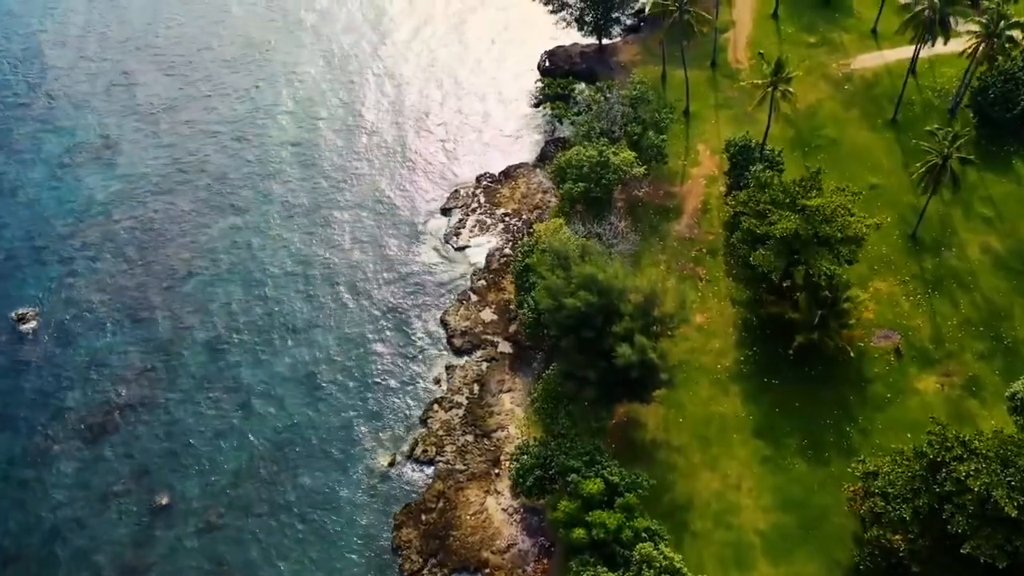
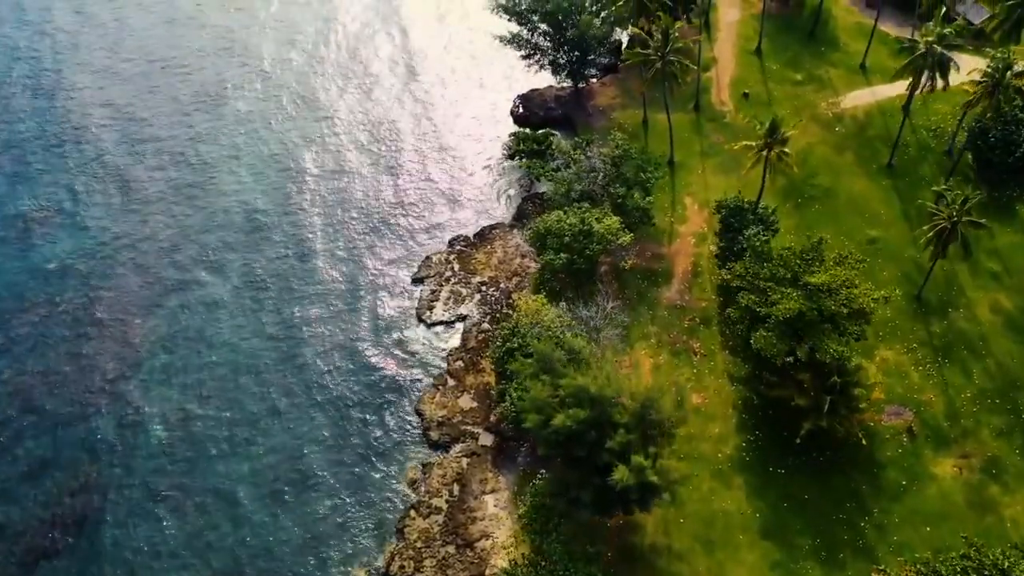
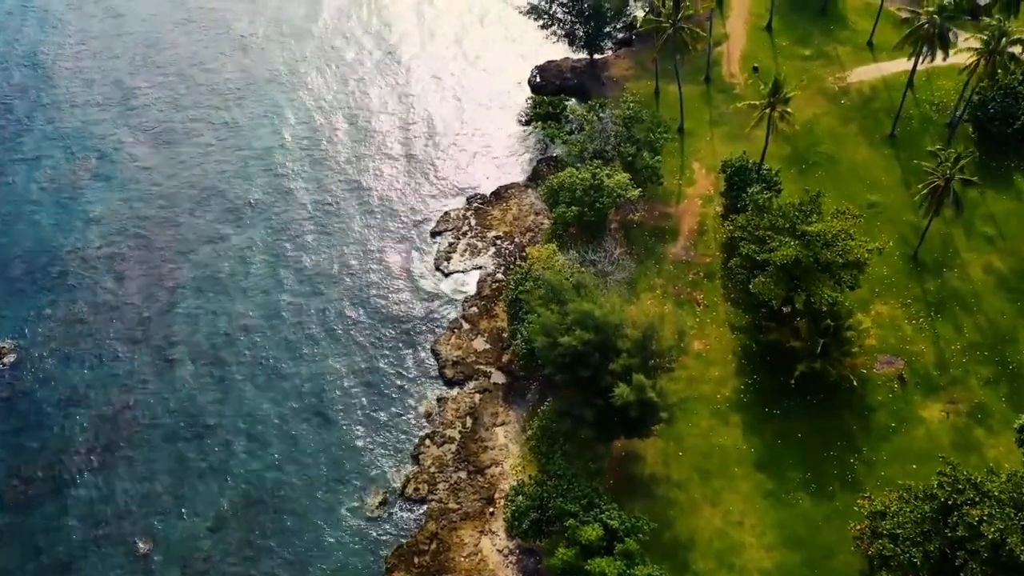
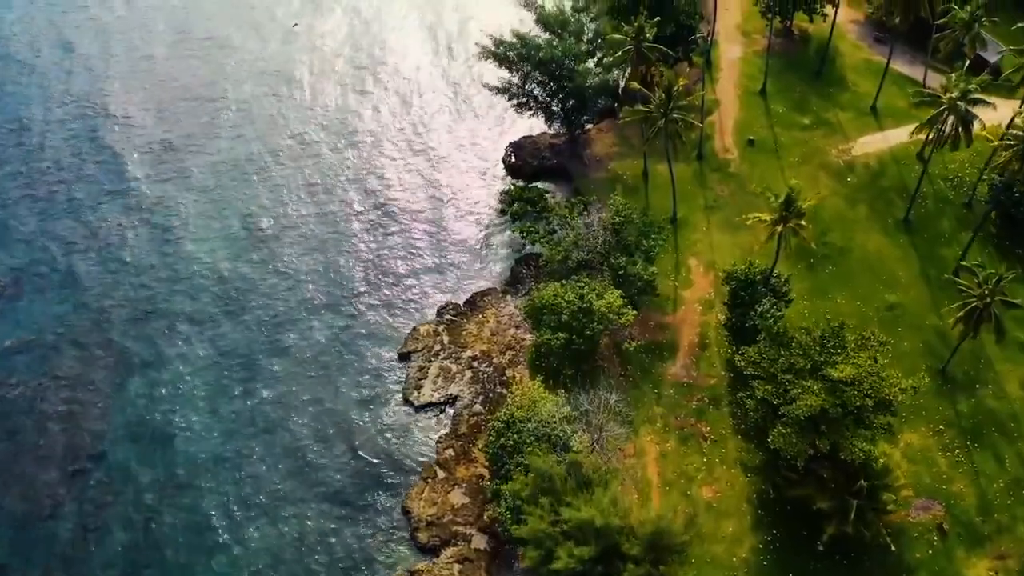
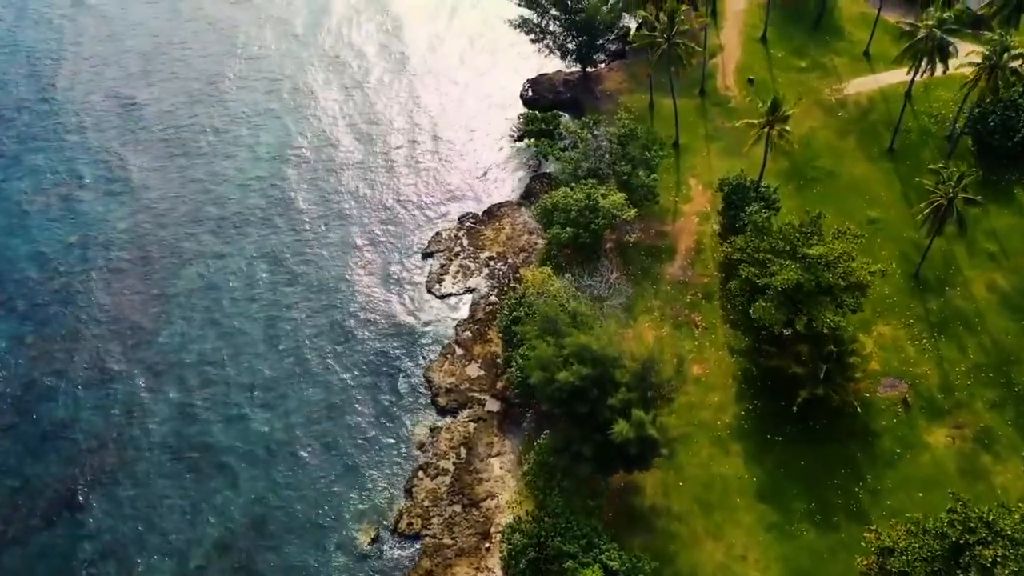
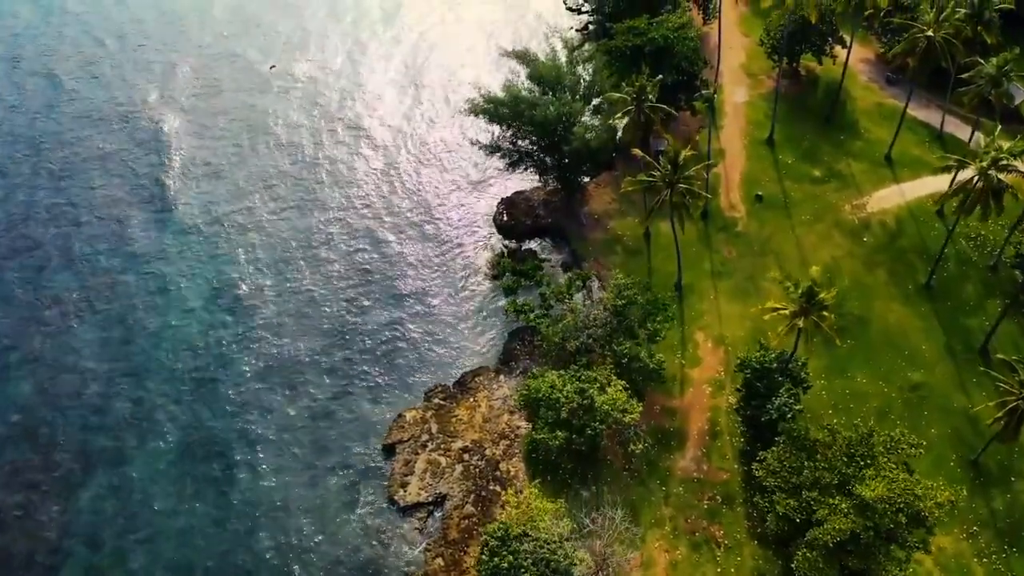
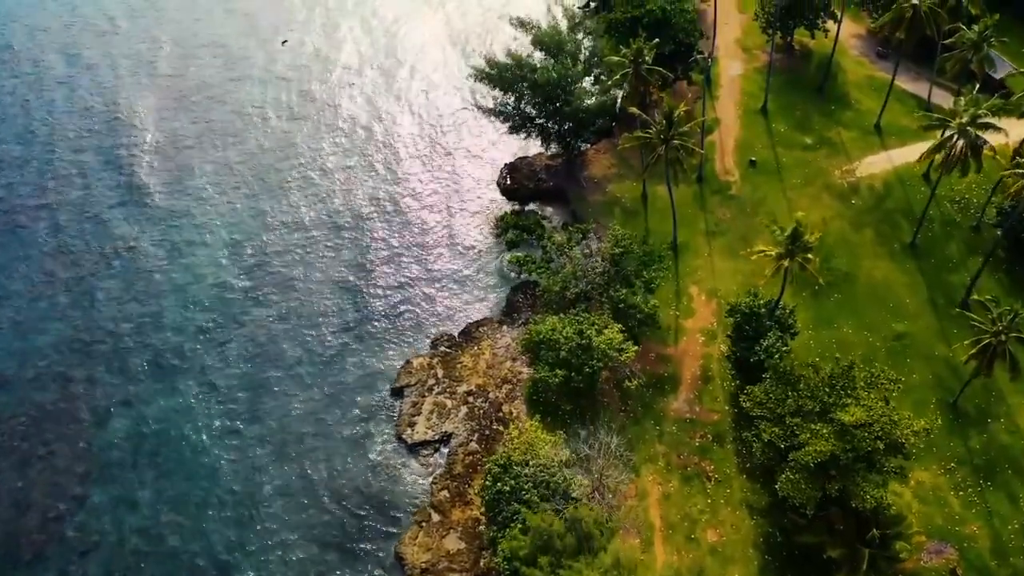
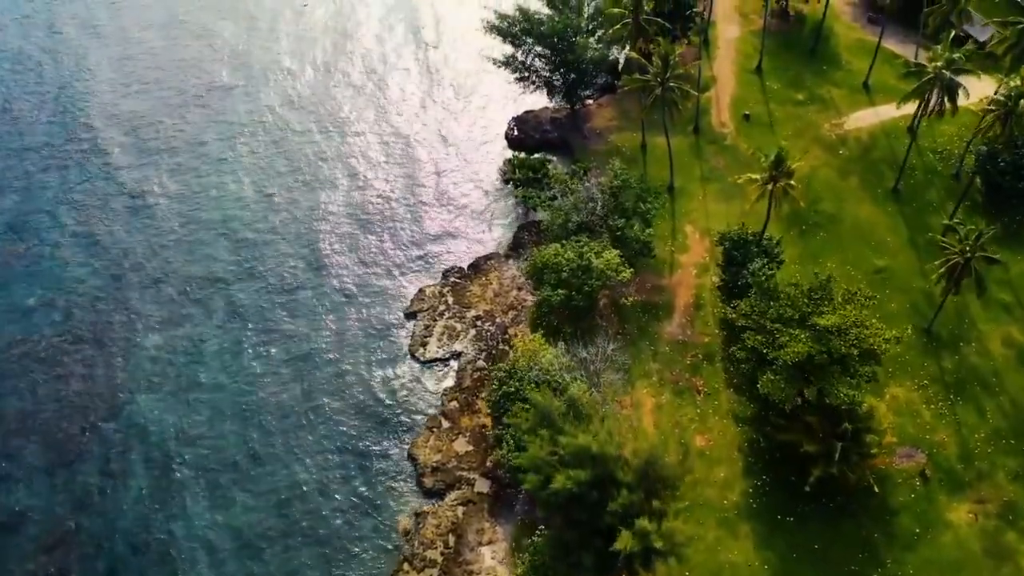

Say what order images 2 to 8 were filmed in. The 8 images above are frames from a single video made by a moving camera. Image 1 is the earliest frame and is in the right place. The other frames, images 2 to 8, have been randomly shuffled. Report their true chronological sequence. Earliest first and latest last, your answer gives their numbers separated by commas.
3, 5, 2, 8, 4, 7, 6
